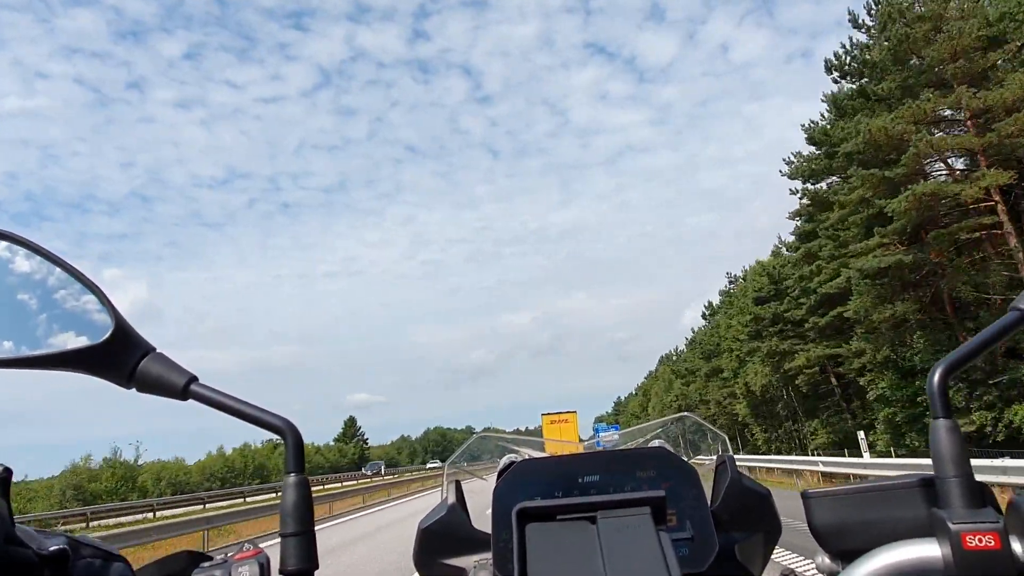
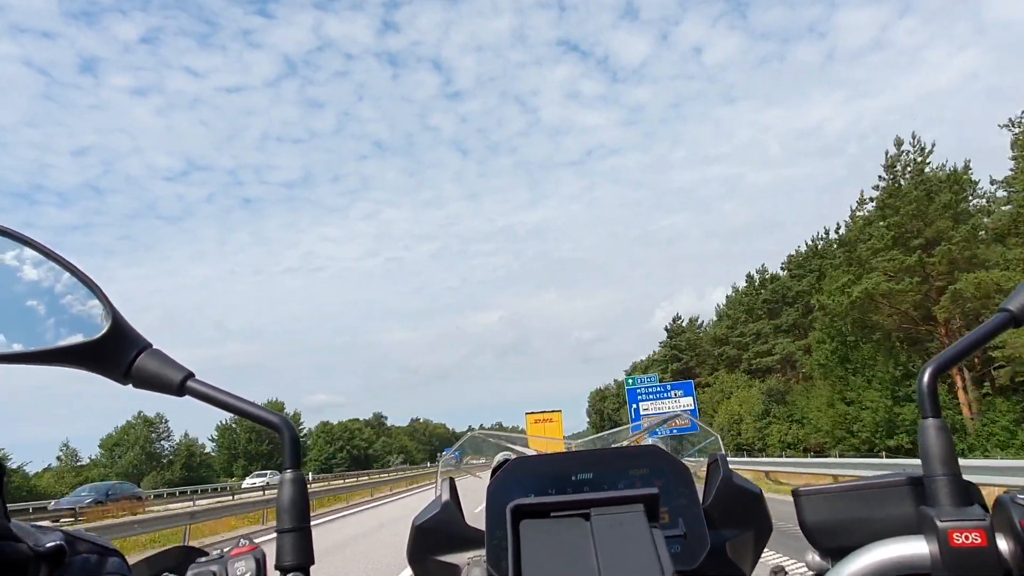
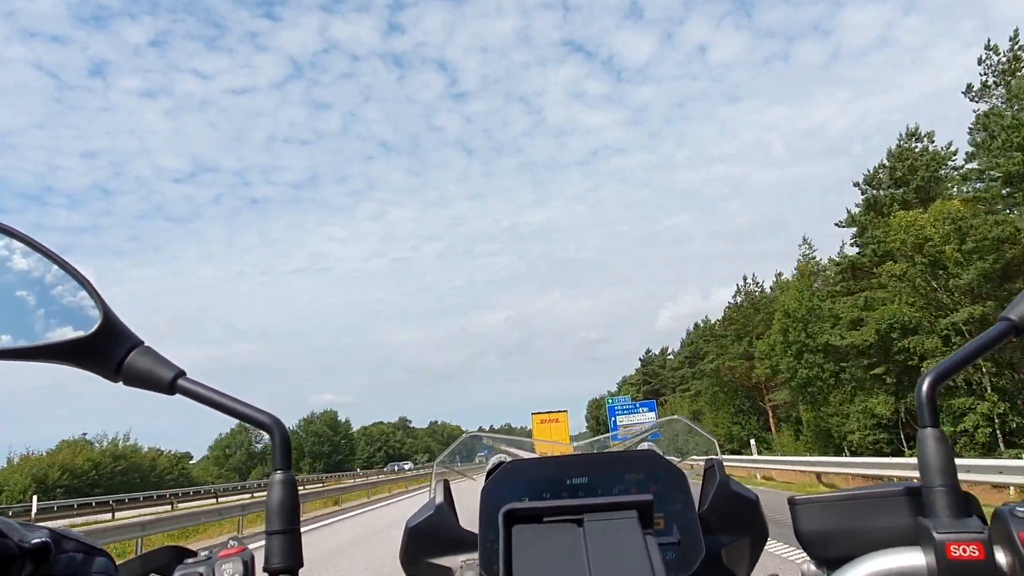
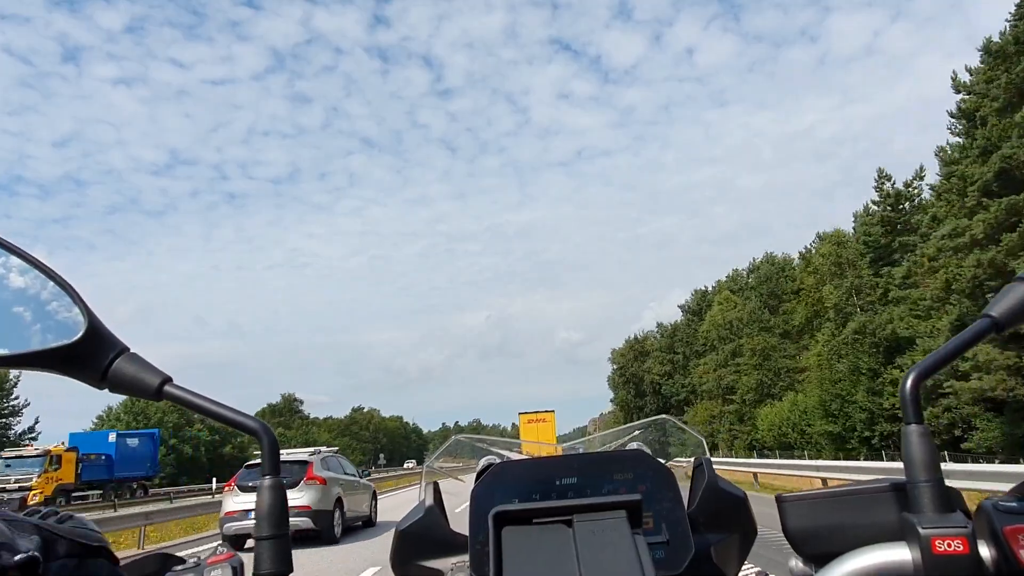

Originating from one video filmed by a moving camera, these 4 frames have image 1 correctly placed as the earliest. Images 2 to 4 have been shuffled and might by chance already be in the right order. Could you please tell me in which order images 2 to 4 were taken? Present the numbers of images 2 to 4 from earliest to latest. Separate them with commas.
3, 2, 4
